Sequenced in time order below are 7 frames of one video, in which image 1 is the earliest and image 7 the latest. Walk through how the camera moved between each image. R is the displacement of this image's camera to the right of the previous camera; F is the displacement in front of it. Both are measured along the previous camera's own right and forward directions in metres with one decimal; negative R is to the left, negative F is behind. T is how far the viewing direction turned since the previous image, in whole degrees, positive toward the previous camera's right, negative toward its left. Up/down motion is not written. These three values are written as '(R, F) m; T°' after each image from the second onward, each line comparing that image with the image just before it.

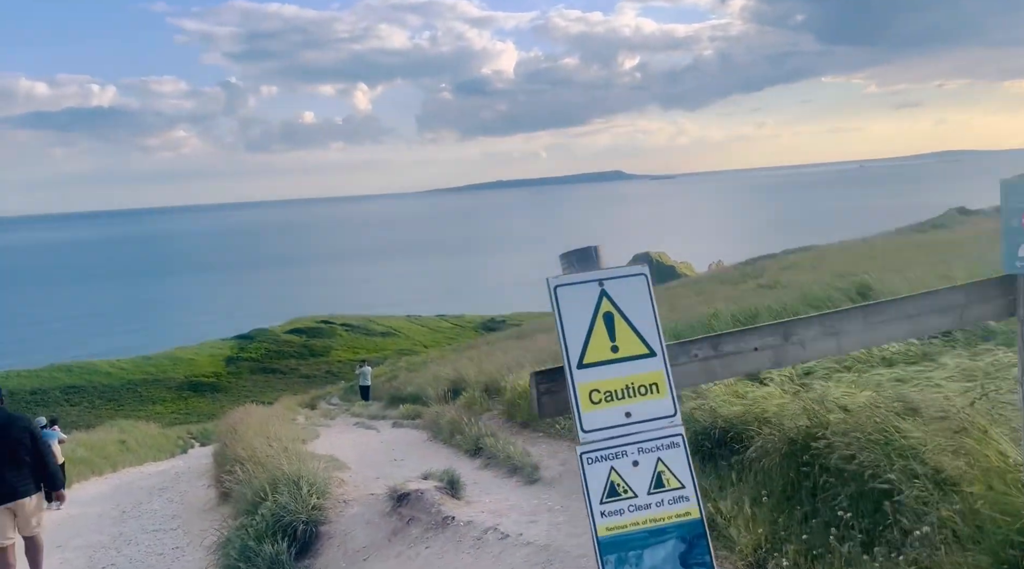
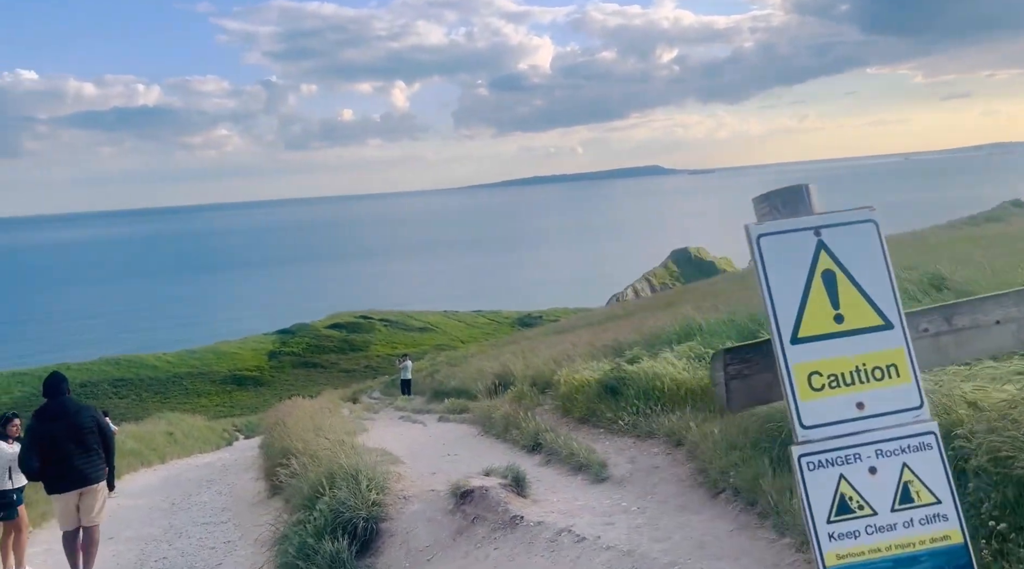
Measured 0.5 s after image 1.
(-0.2, +0.4) m; -2°
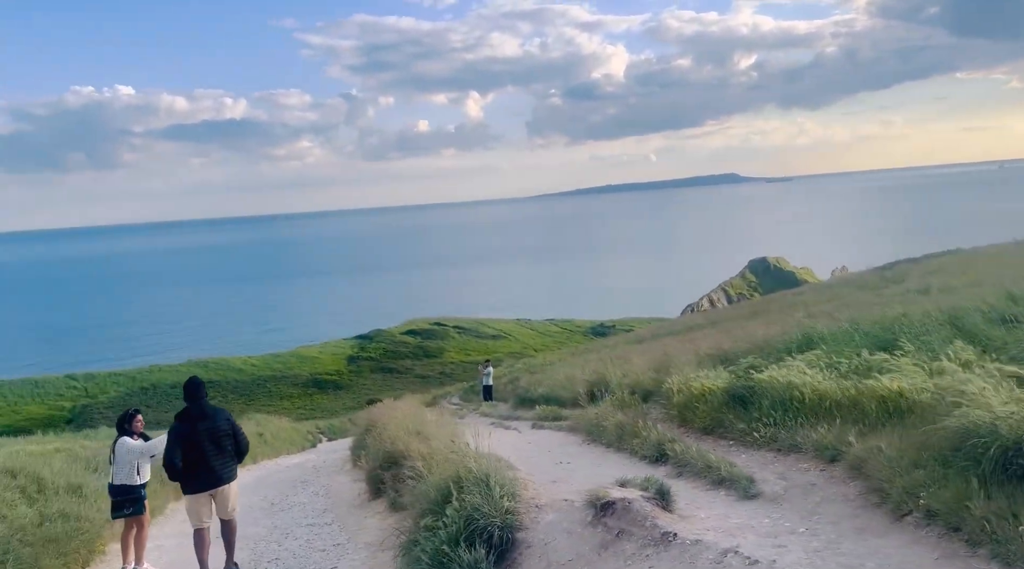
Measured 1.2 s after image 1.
(-0.5, +0.4) m; -4°
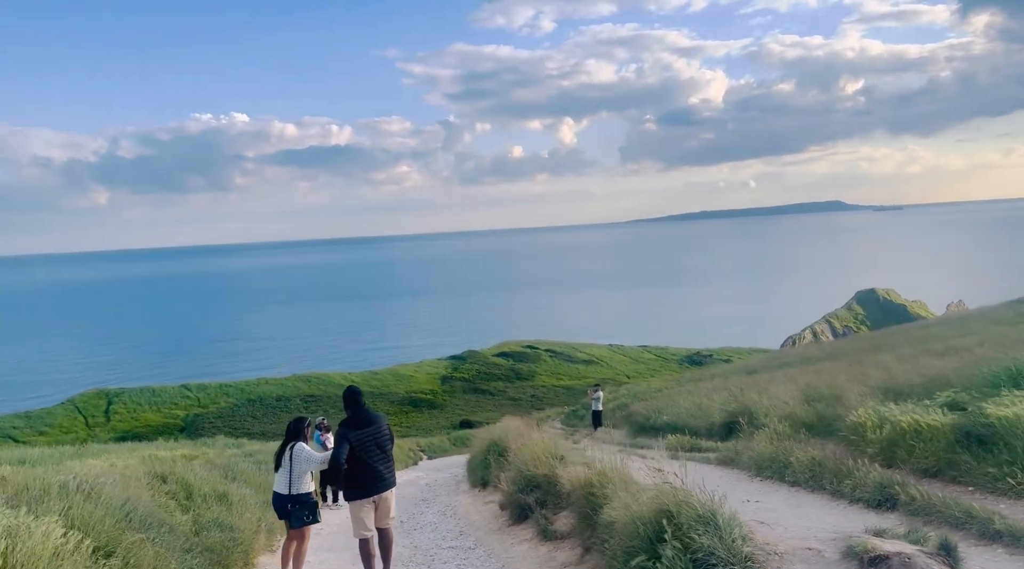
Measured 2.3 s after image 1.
(-0.9, +0.9) m; -5°
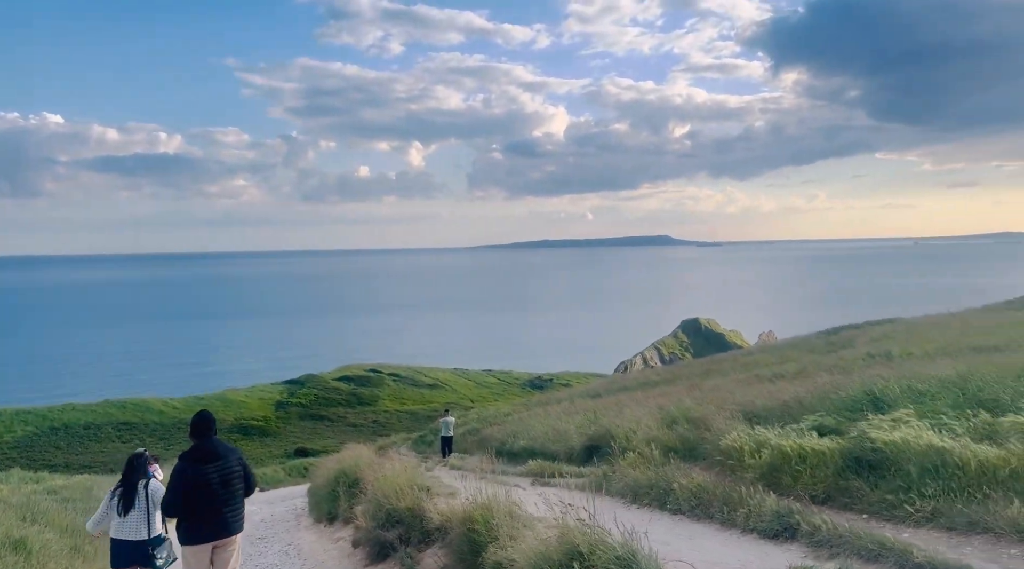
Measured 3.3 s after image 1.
(-0.3, +0.7) m; +9°
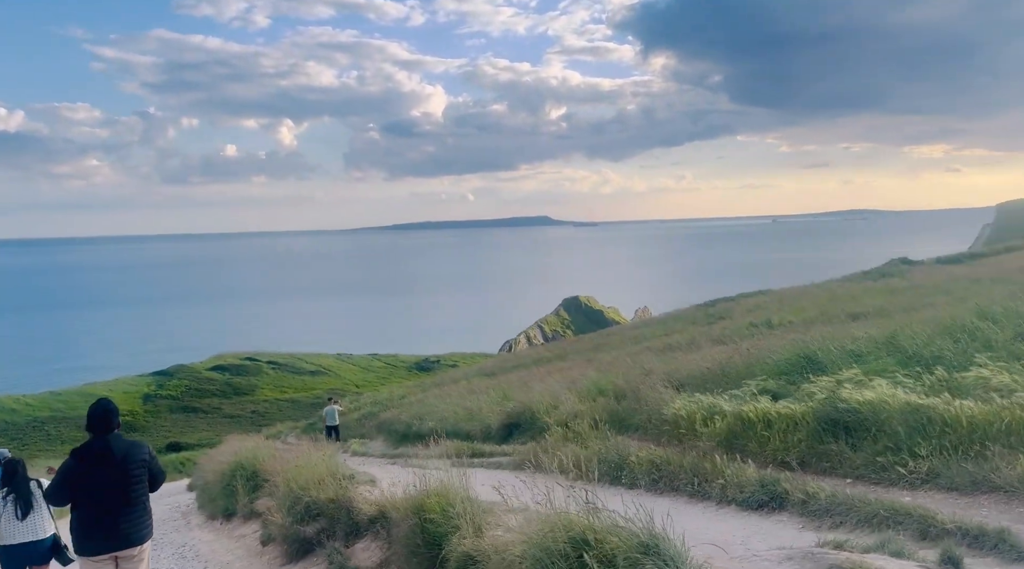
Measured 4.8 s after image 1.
(-0.6, +0.8) m; +7°
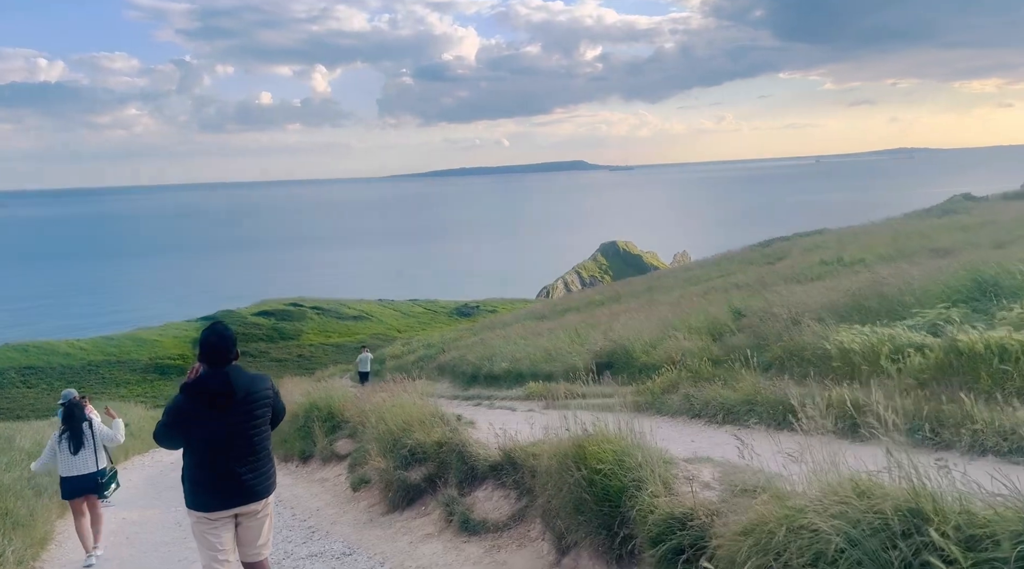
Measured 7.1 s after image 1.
(-1.0, +1.7) m; -2°
